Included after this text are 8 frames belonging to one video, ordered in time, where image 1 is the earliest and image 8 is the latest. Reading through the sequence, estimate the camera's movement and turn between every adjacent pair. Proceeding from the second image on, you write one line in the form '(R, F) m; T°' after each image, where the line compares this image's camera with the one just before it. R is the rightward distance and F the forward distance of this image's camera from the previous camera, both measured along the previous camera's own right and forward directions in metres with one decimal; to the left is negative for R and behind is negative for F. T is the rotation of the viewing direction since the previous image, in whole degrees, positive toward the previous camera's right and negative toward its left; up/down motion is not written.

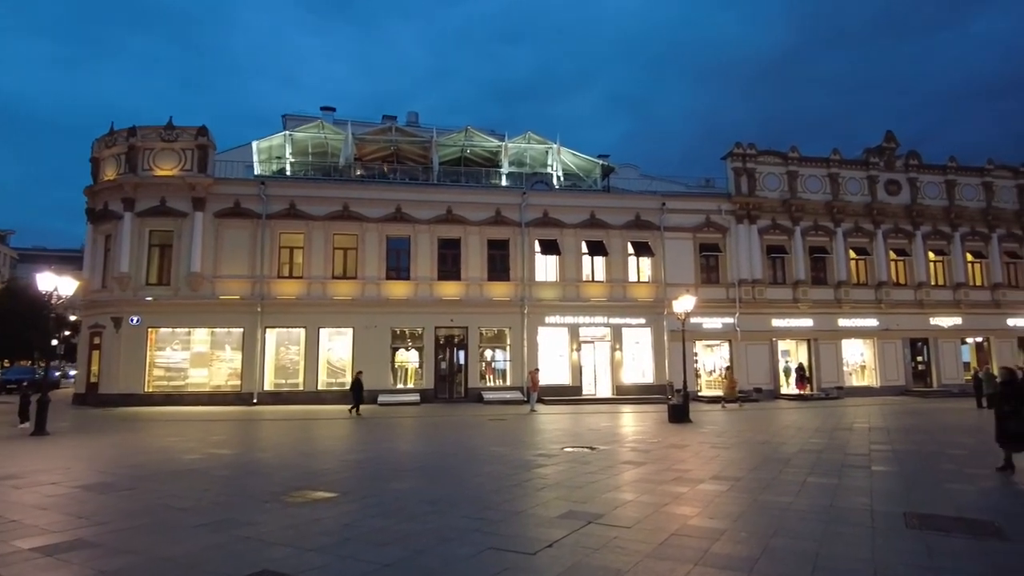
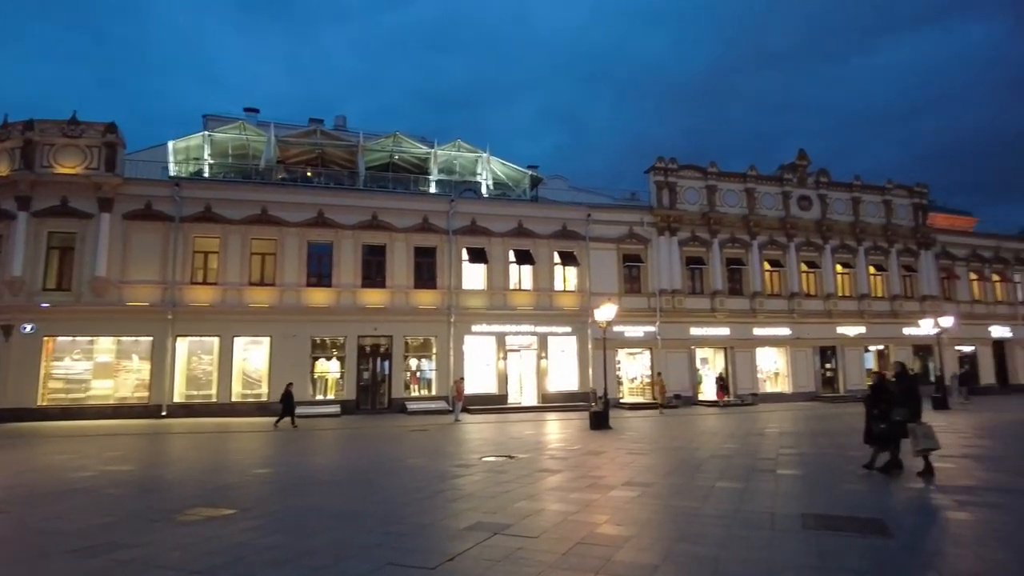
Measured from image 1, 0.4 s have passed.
(+0.3, +0.1) m; +6°
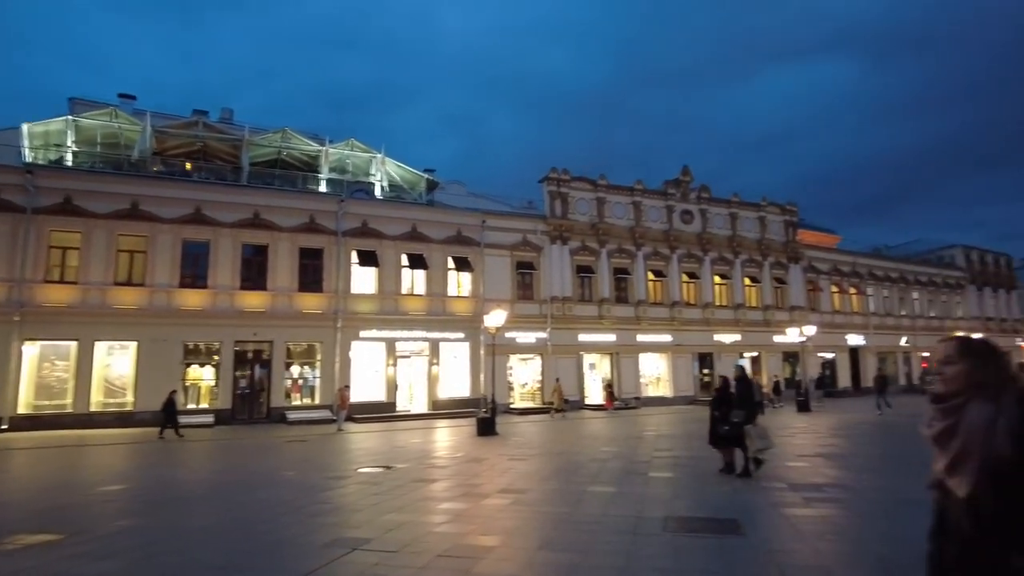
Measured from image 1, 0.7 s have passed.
(+0.3, +0.1) m; +9°
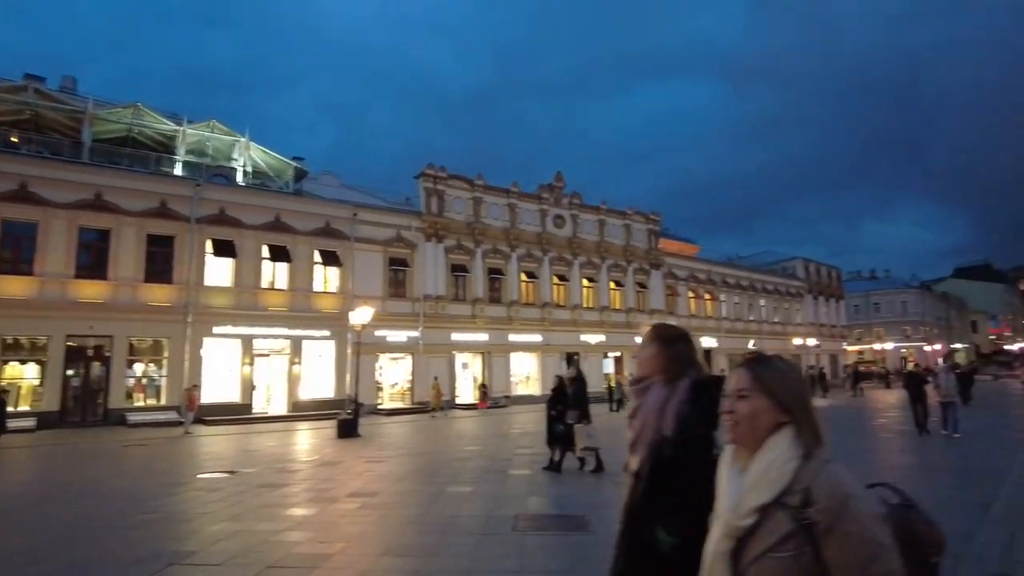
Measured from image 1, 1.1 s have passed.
(+0.3, +0.2) m; +11°
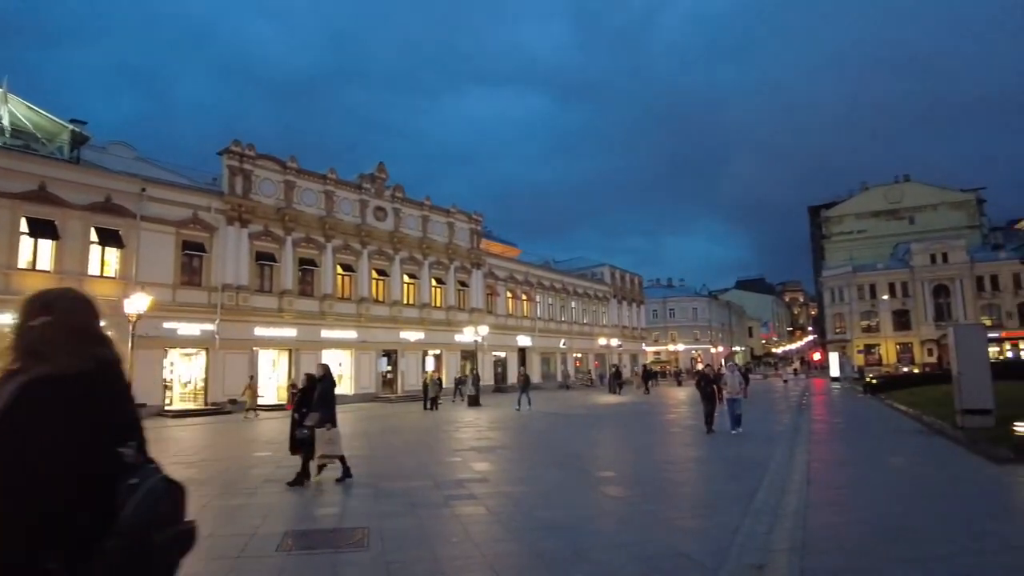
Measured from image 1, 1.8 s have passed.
(+0.5, +0.6) m; +15°
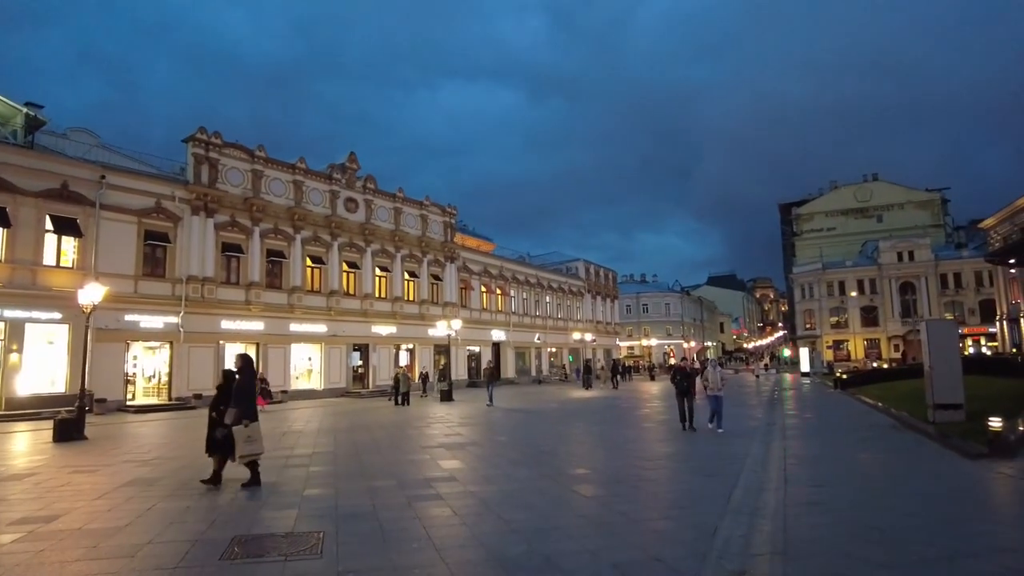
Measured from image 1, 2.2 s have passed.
(+0.1, +0.4) m; +2°
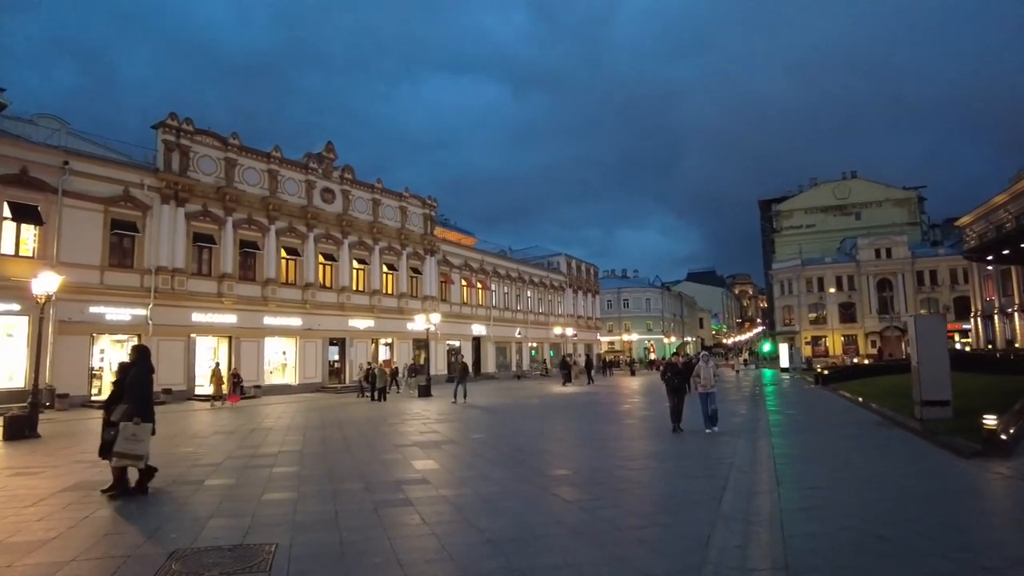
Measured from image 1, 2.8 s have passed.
(+0.1, +0.6) m; +2°
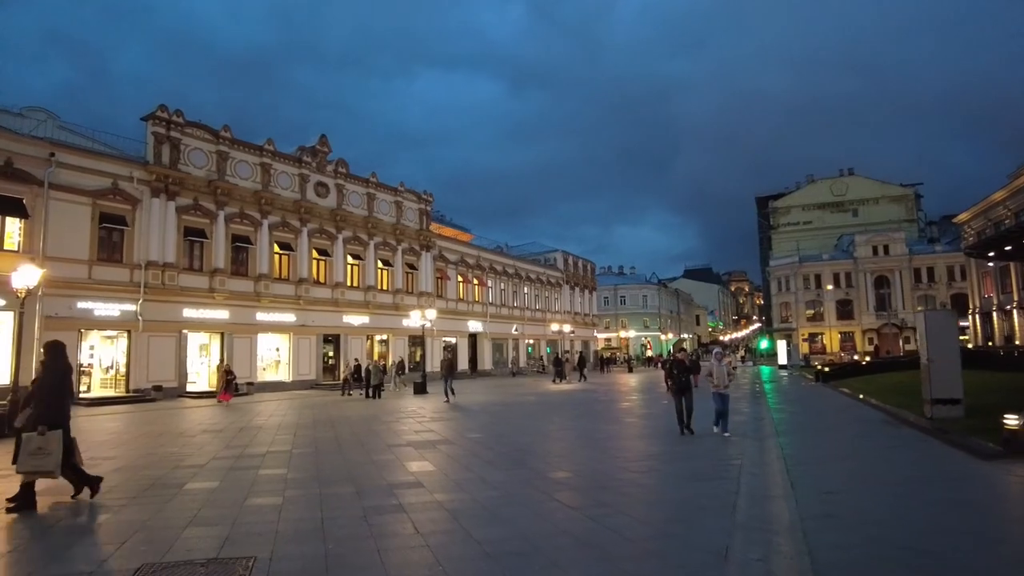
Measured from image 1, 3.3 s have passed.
(0.0, +0.5) m; 0°
